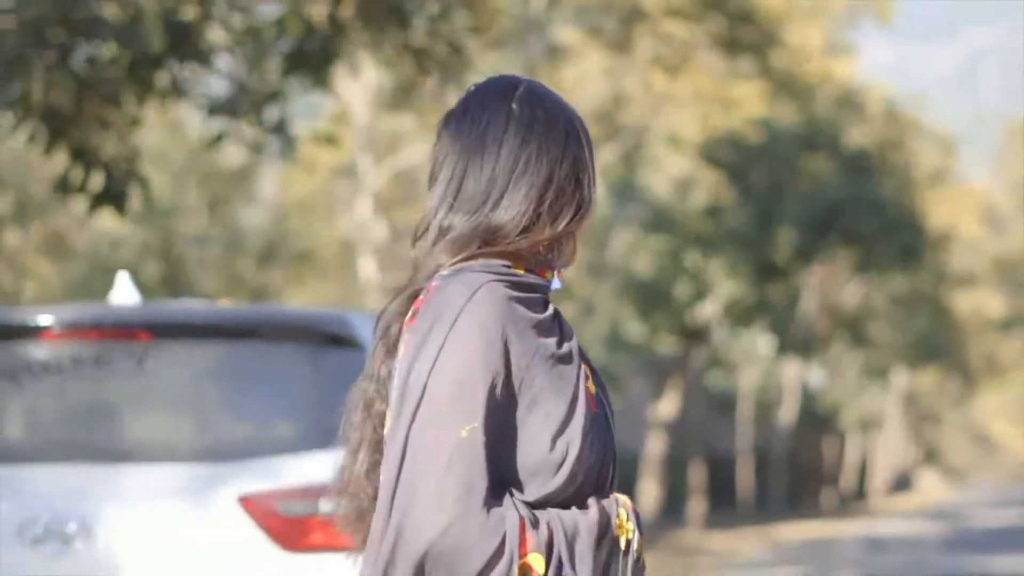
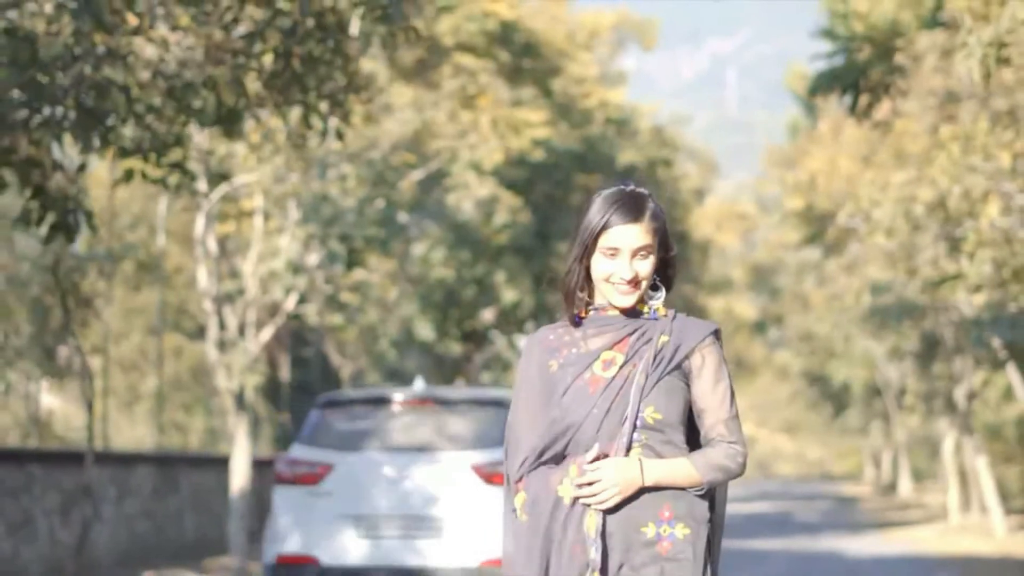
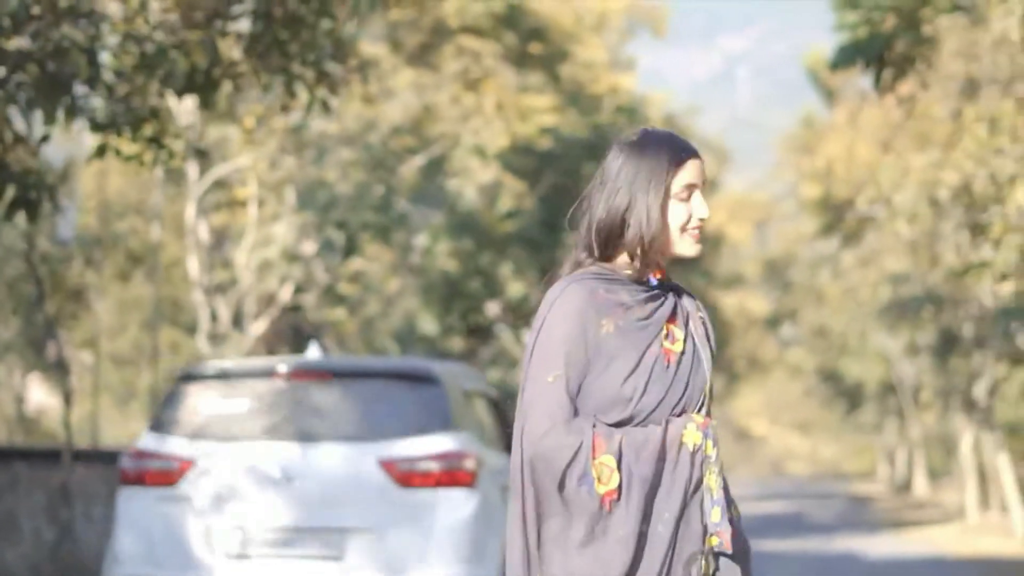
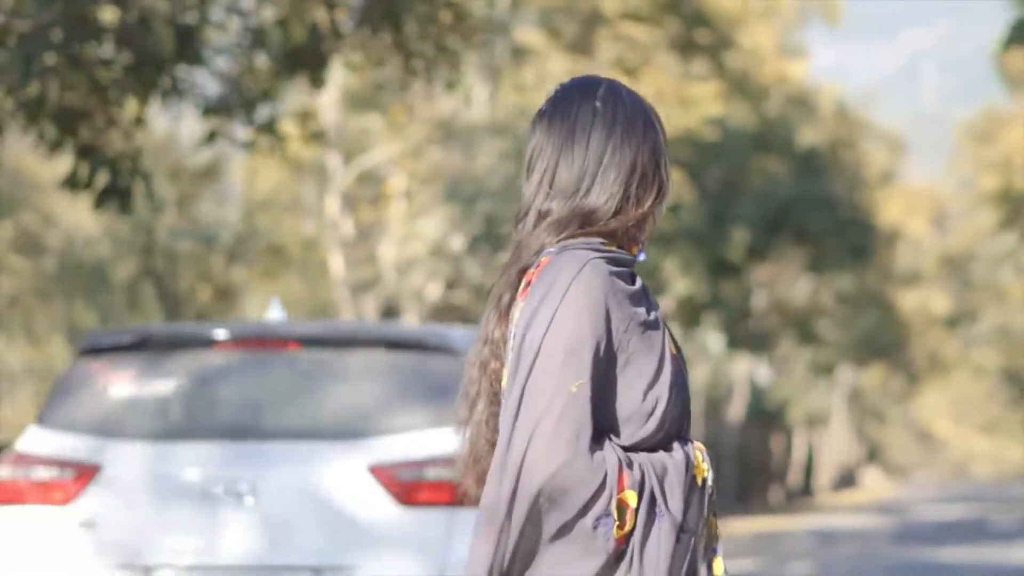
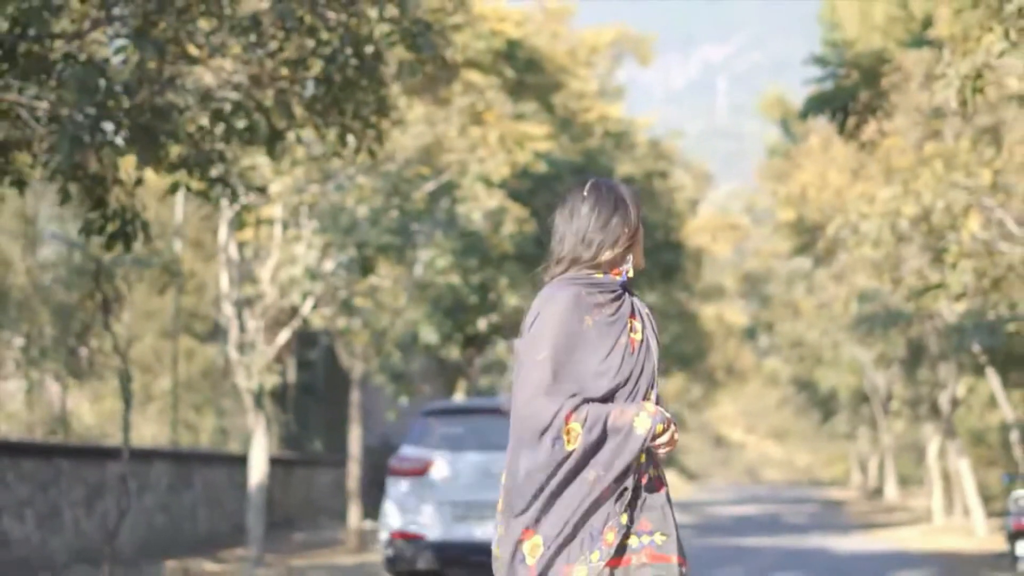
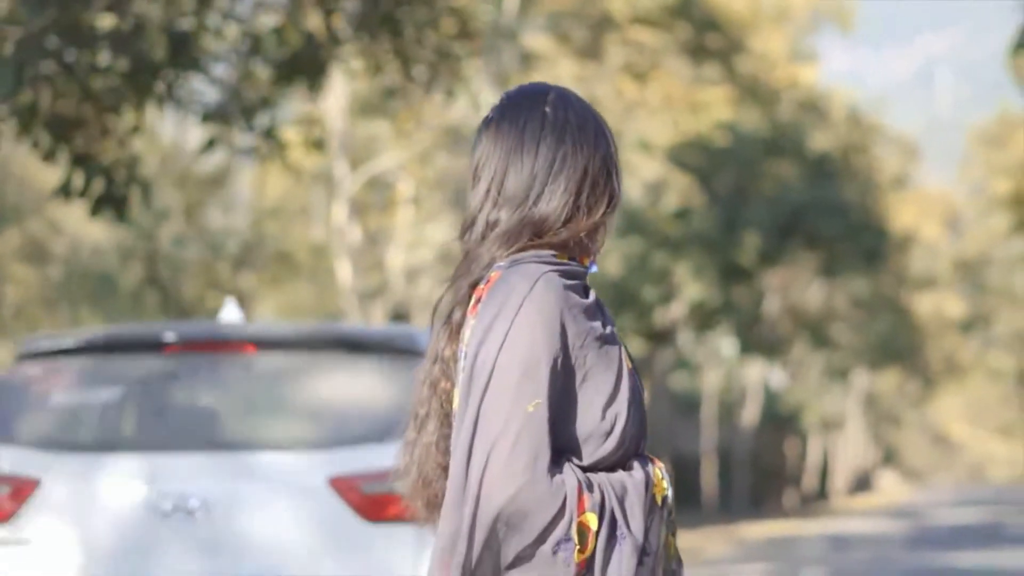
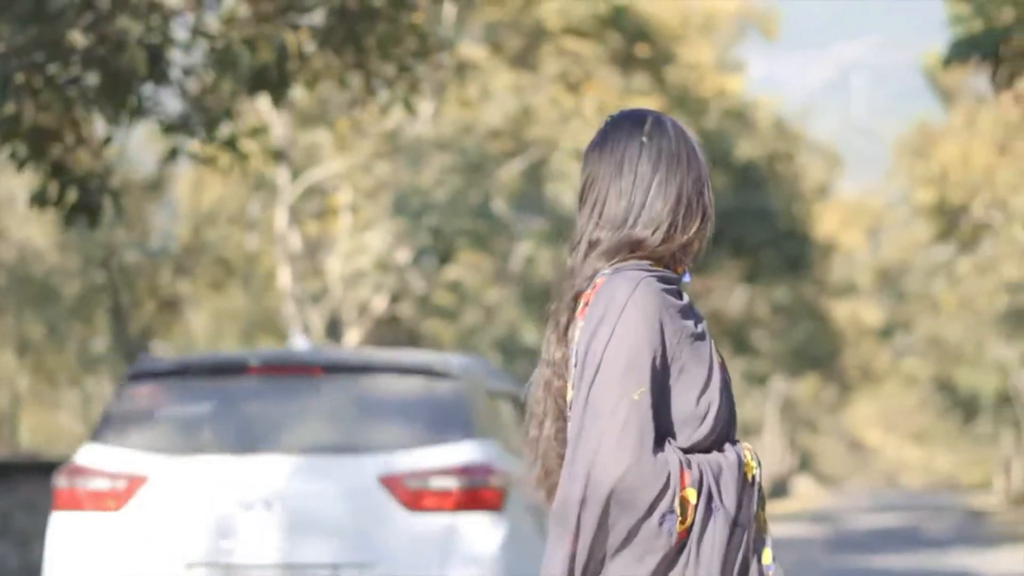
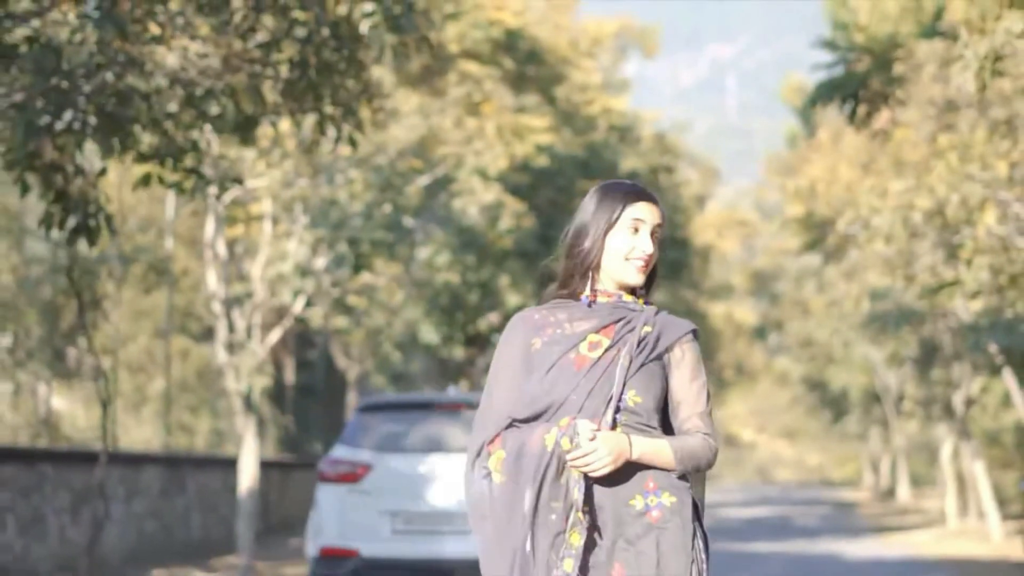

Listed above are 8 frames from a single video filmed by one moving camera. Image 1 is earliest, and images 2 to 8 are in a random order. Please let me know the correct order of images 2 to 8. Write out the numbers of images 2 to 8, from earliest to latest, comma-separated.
6, 4, 7, 3, 2, 8, 5
